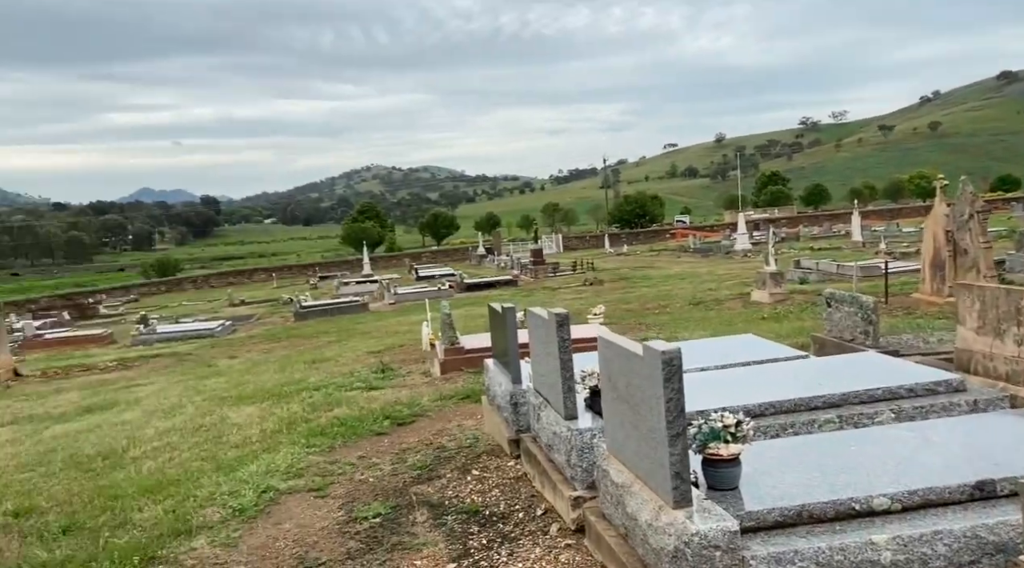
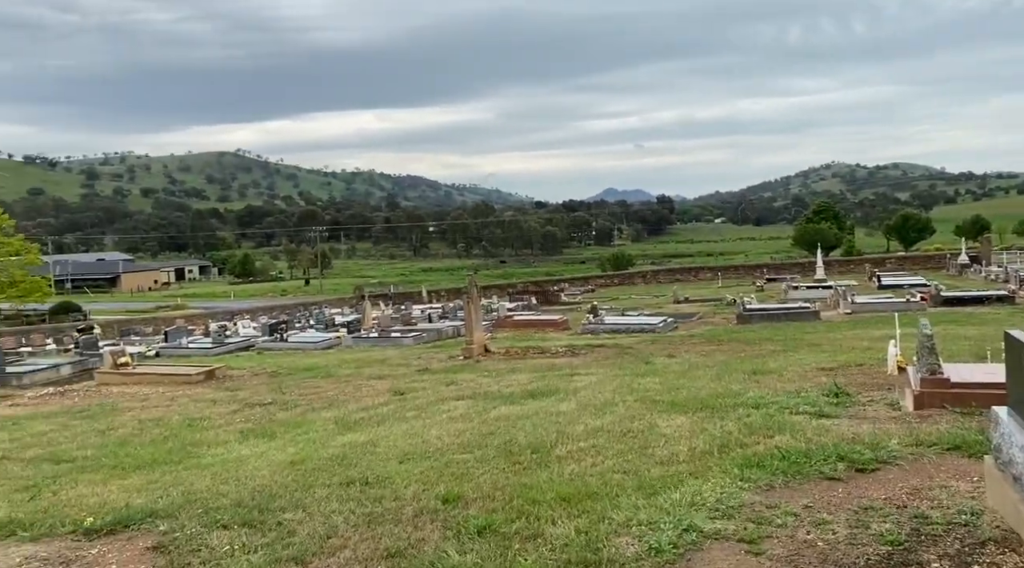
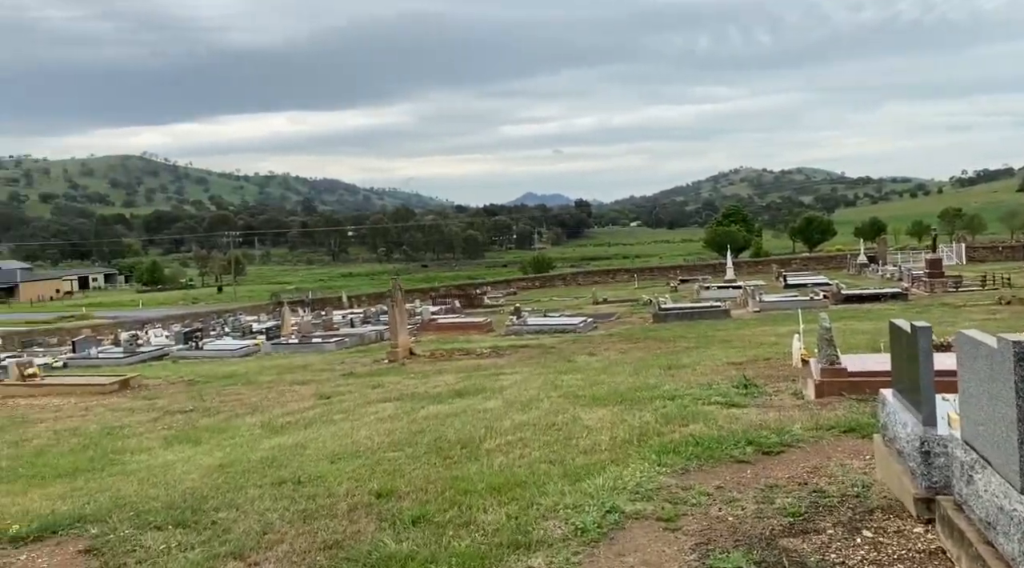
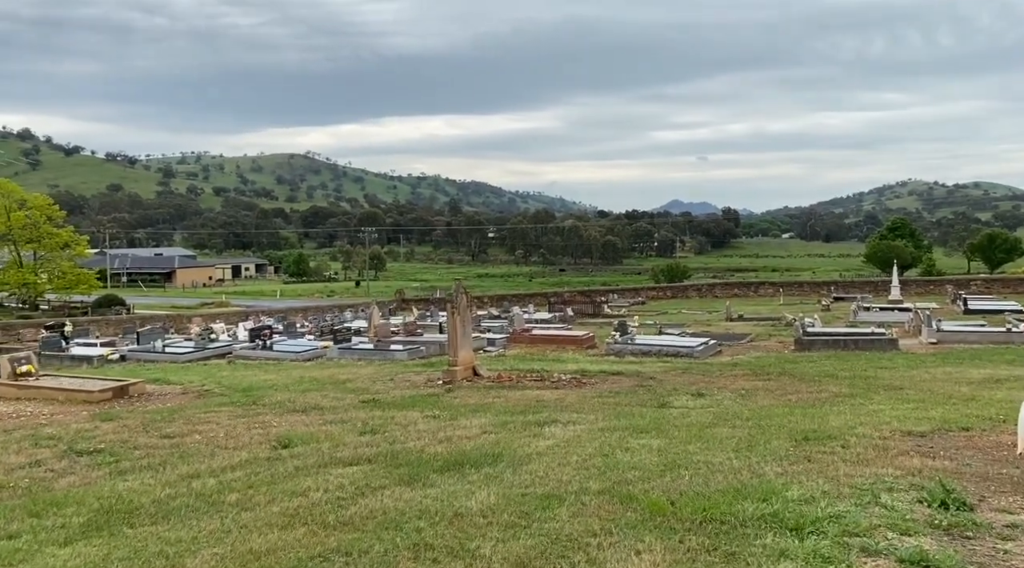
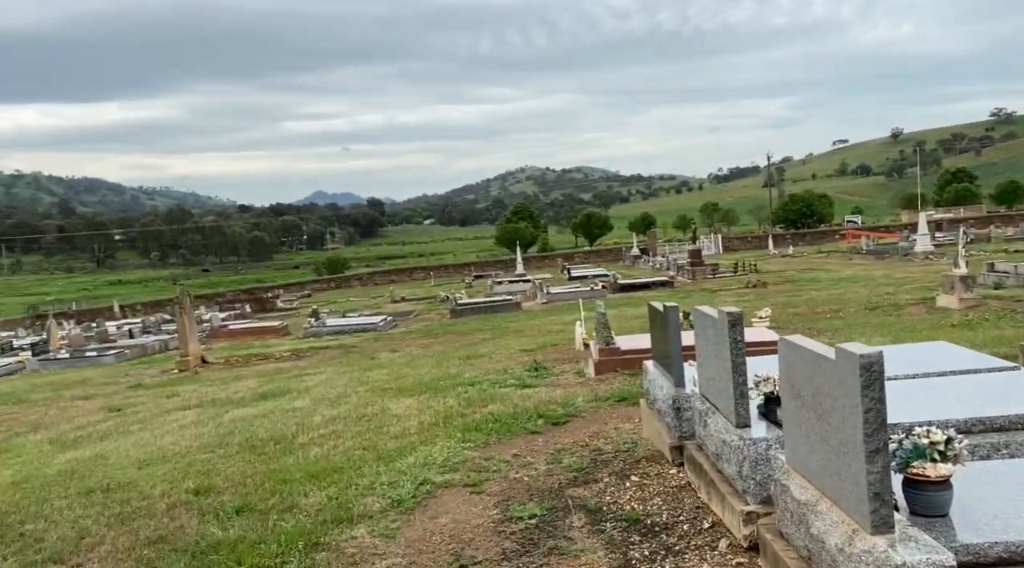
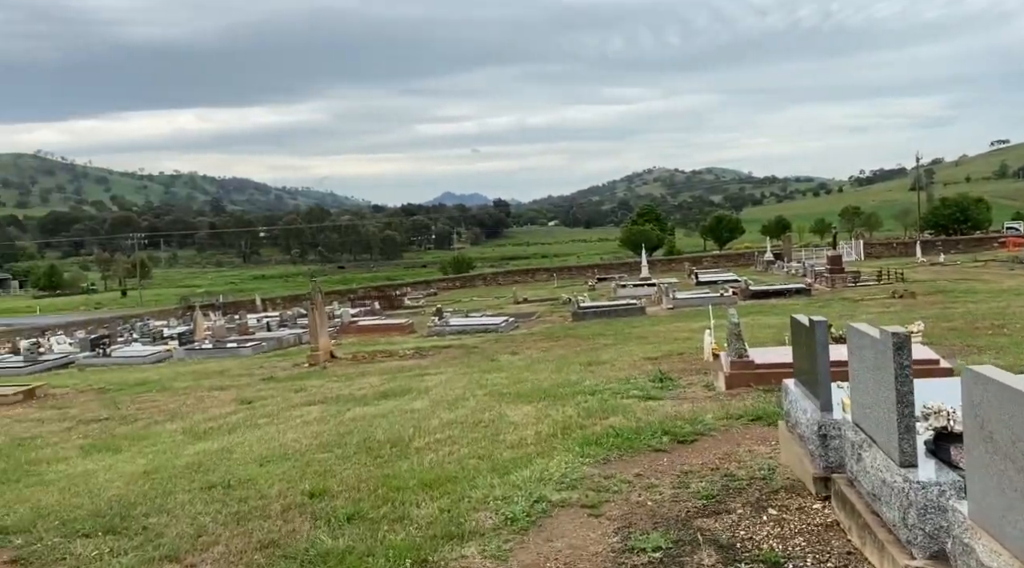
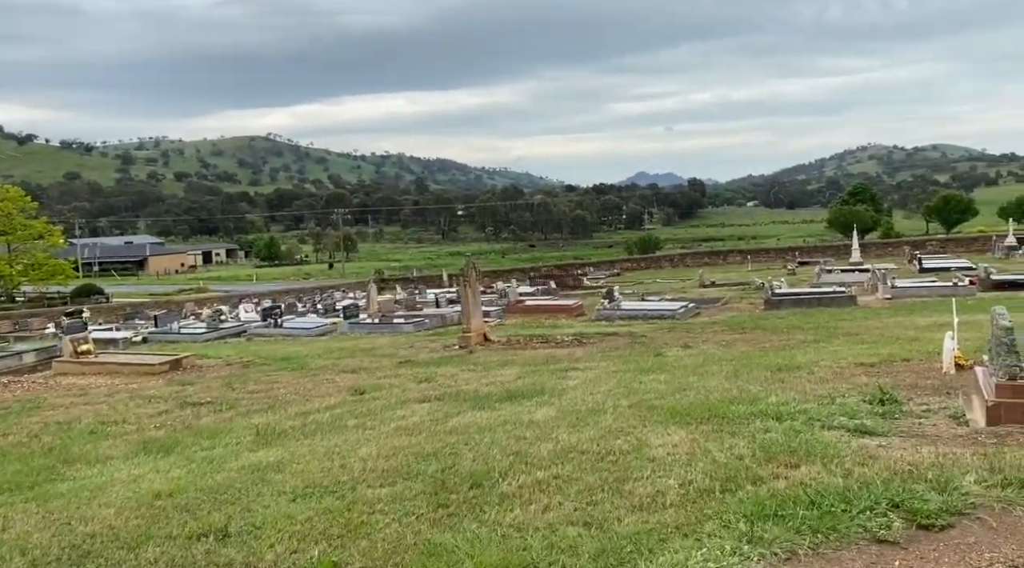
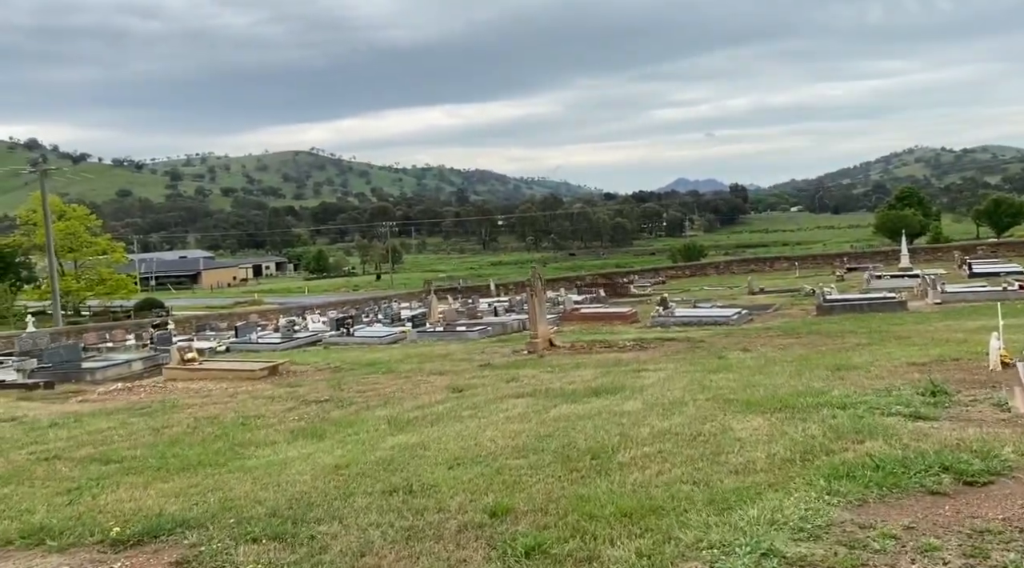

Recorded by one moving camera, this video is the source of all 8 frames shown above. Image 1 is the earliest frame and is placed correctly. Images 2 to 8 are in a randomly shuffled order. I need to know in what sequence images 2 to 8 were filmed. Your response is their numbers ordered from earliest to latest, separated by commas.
5, 6, 3, 2, 8, 7, 4
